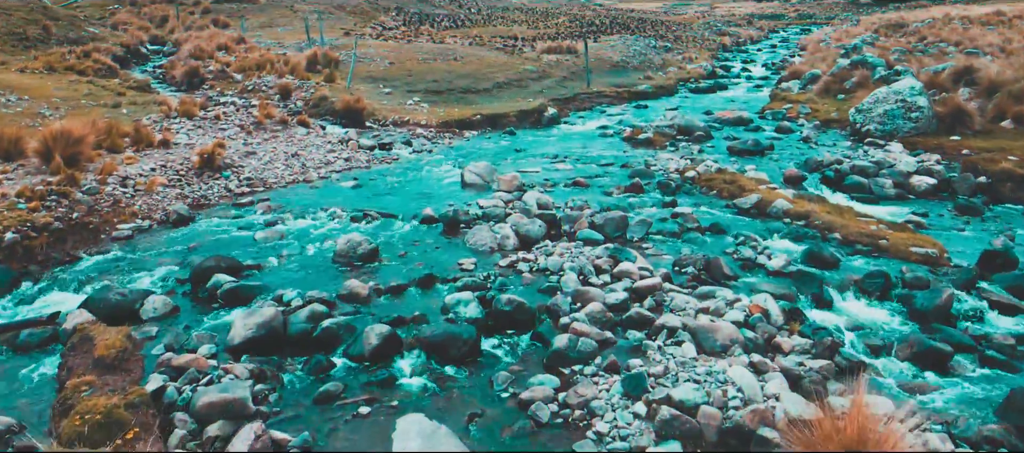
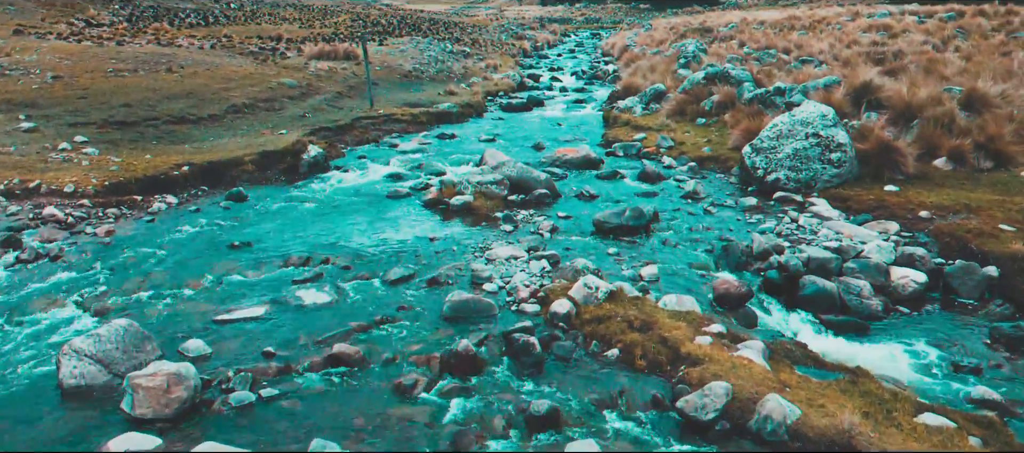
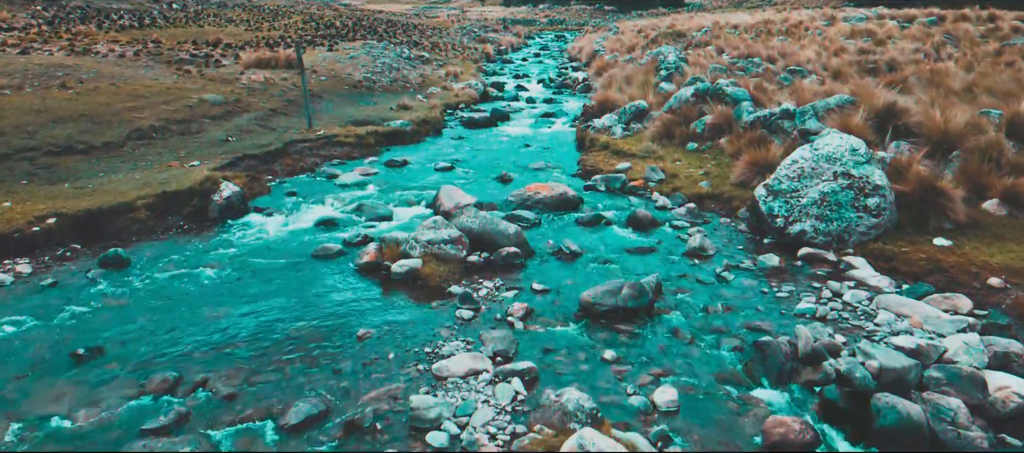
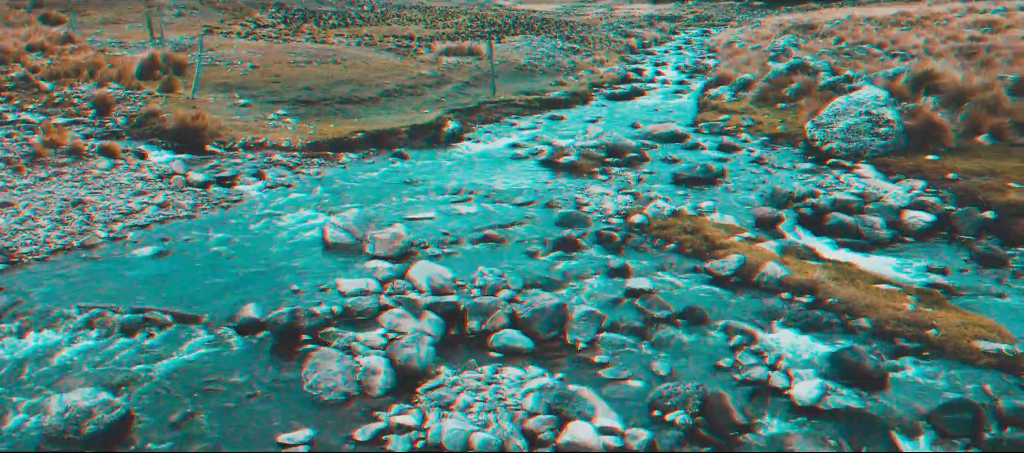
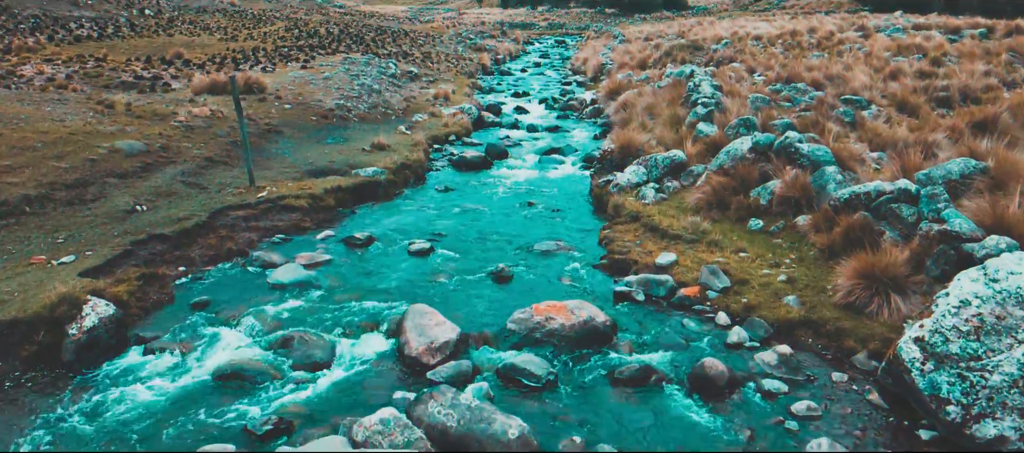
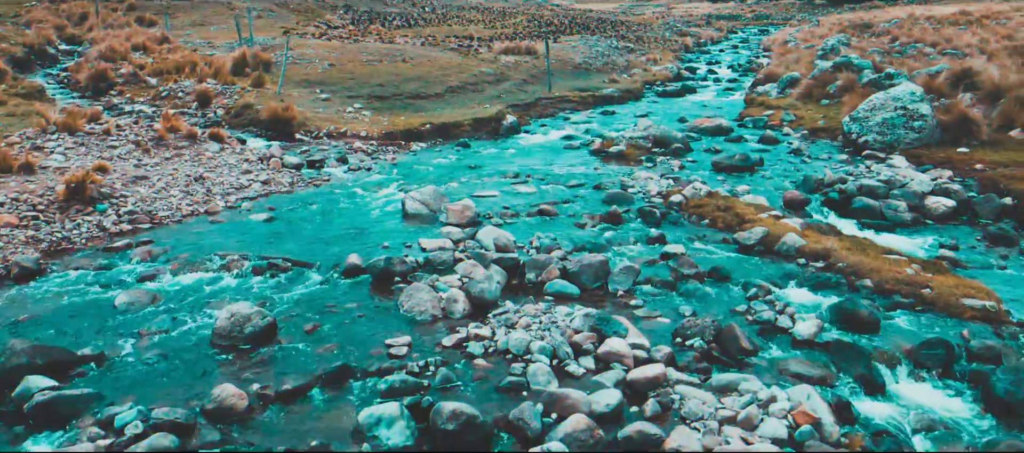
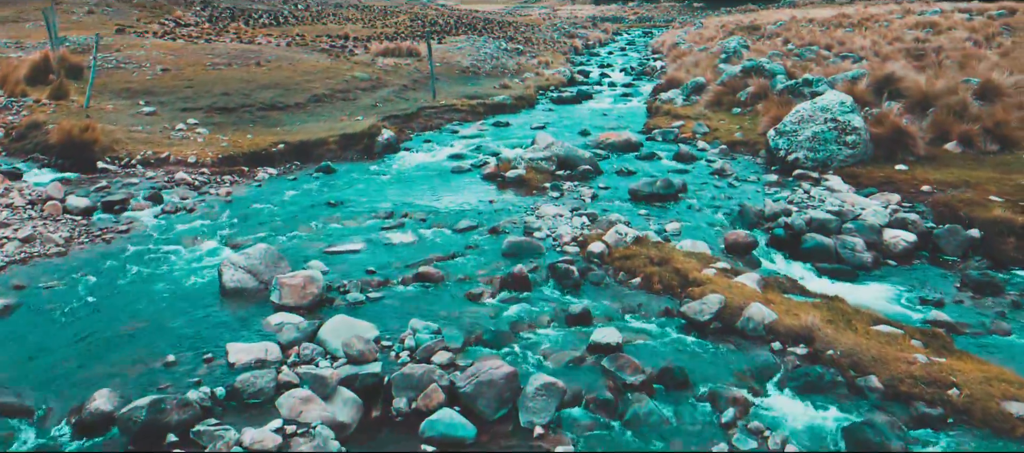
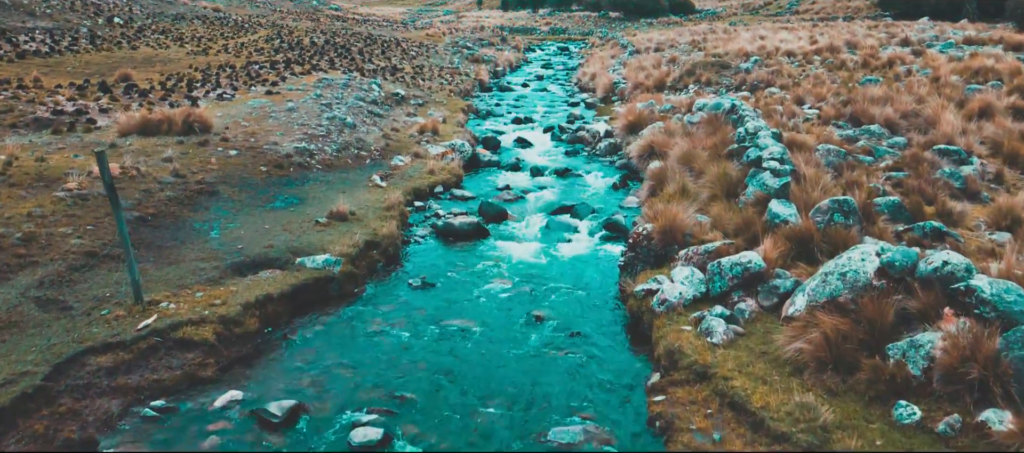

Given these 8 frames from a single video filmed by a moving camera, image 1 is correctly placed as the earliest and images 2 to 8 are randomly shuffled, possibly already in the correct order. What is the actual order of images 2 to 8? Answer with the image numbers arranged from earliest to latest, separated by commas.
6, 4, 7, 2, 3, 5, 8
